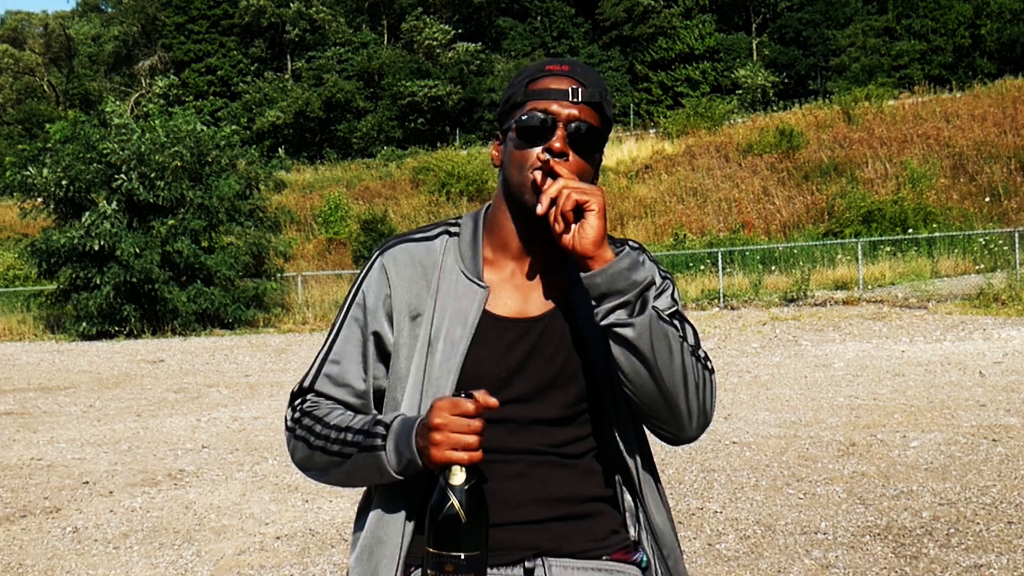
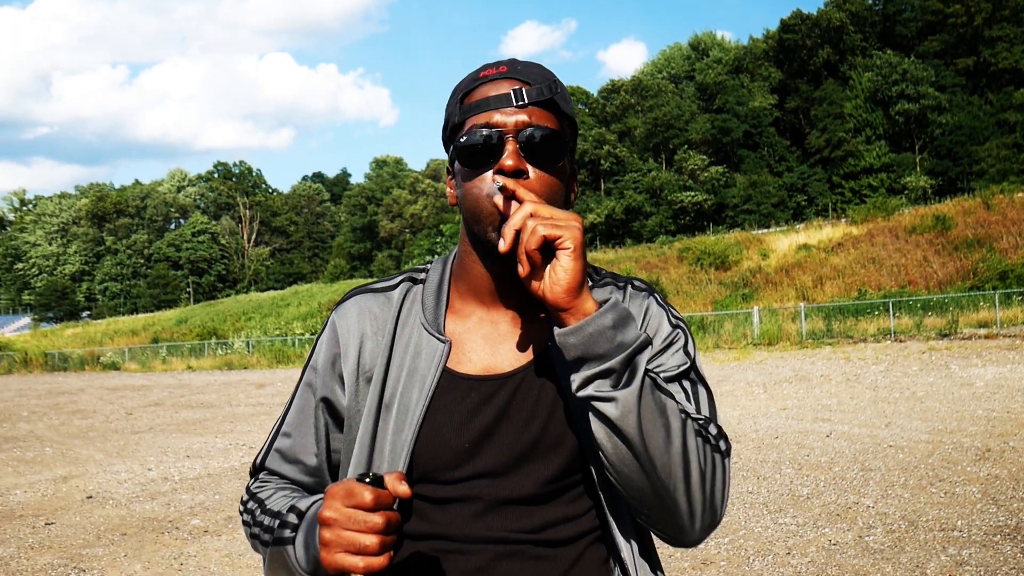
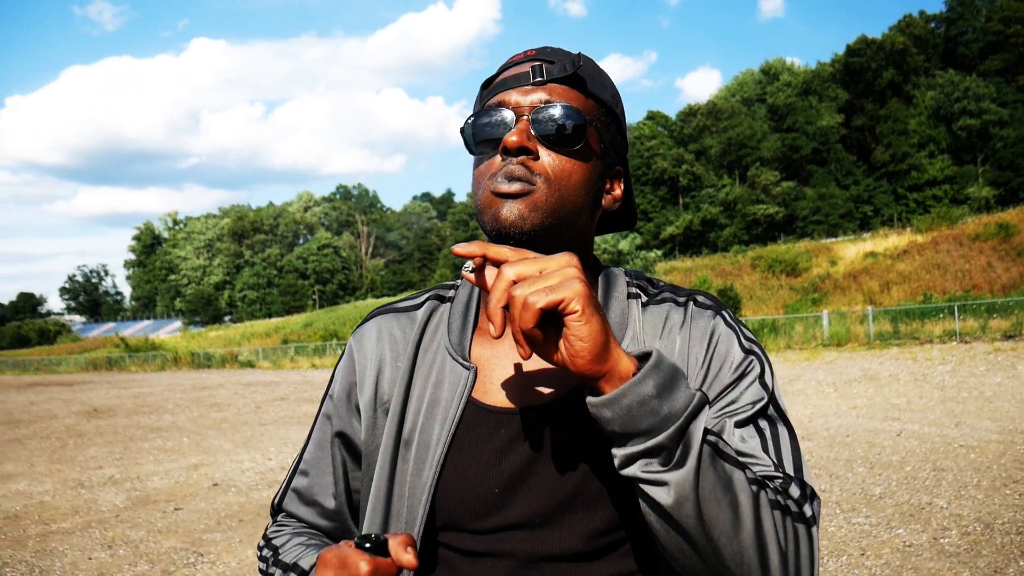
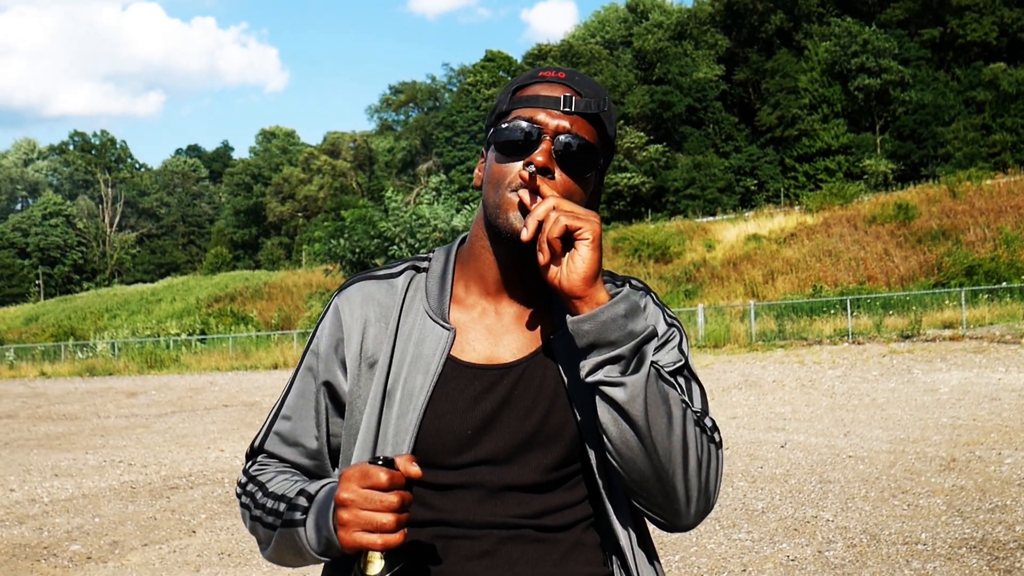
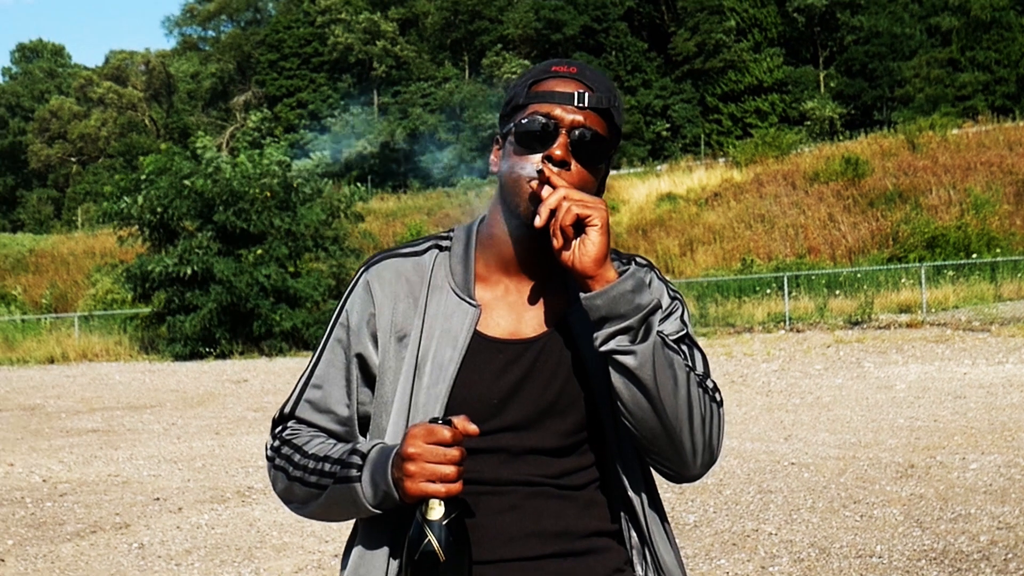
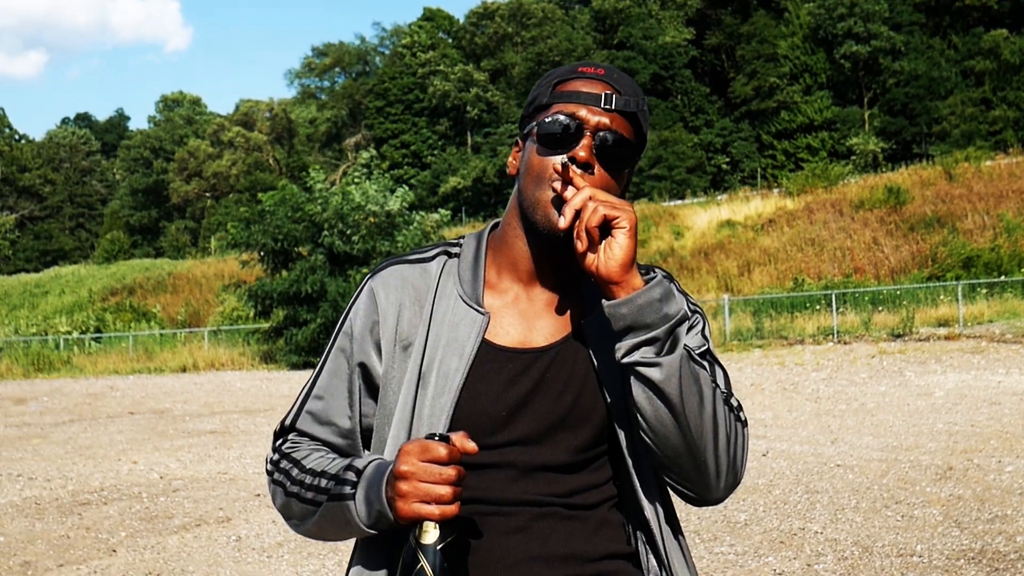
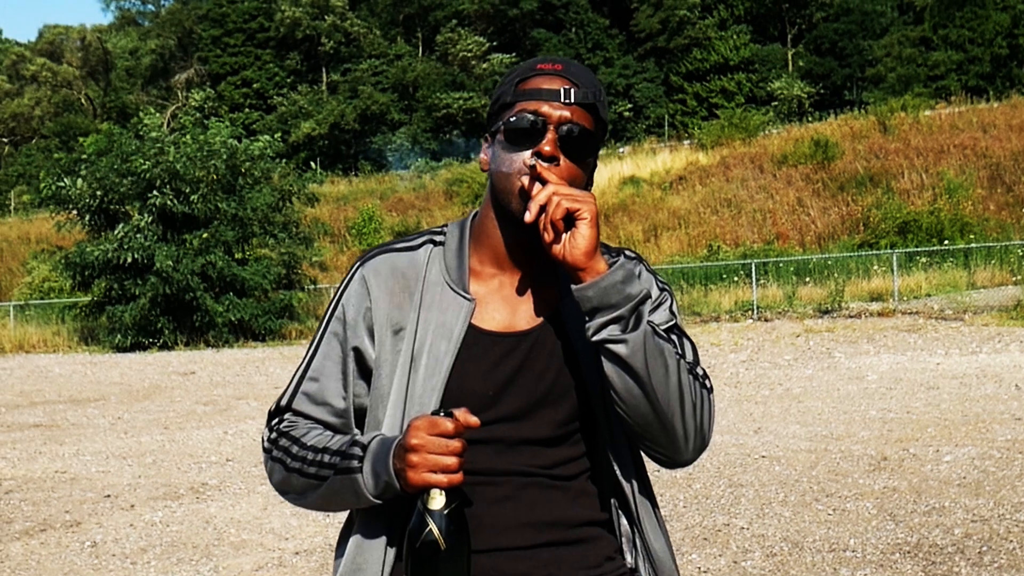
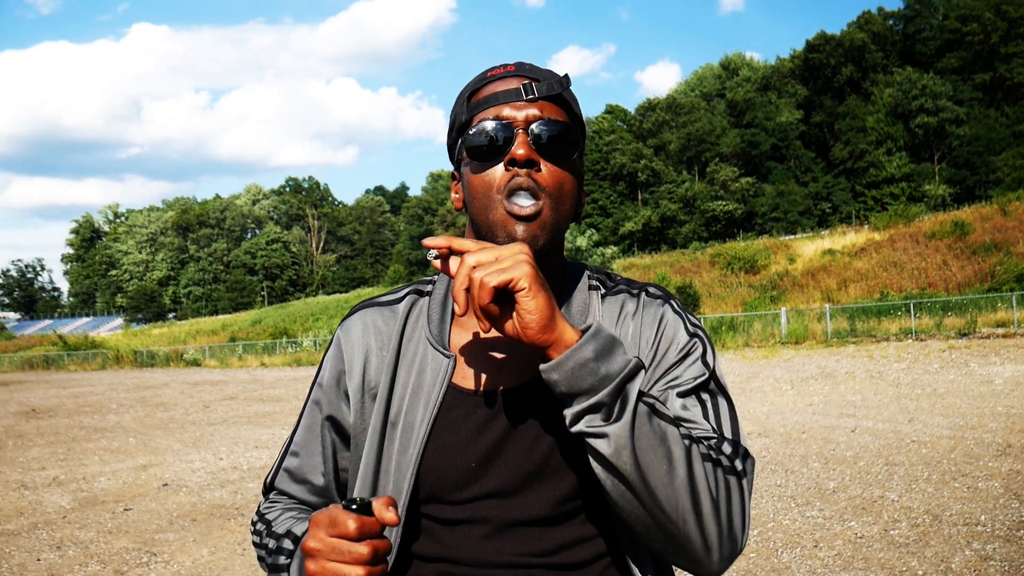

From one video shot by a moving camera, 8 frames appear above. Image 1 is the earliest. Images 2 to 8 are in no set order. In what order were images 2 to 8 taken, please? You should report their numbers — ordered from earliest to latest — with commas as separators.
7, 5, 6, 4, 2, 8, 3
